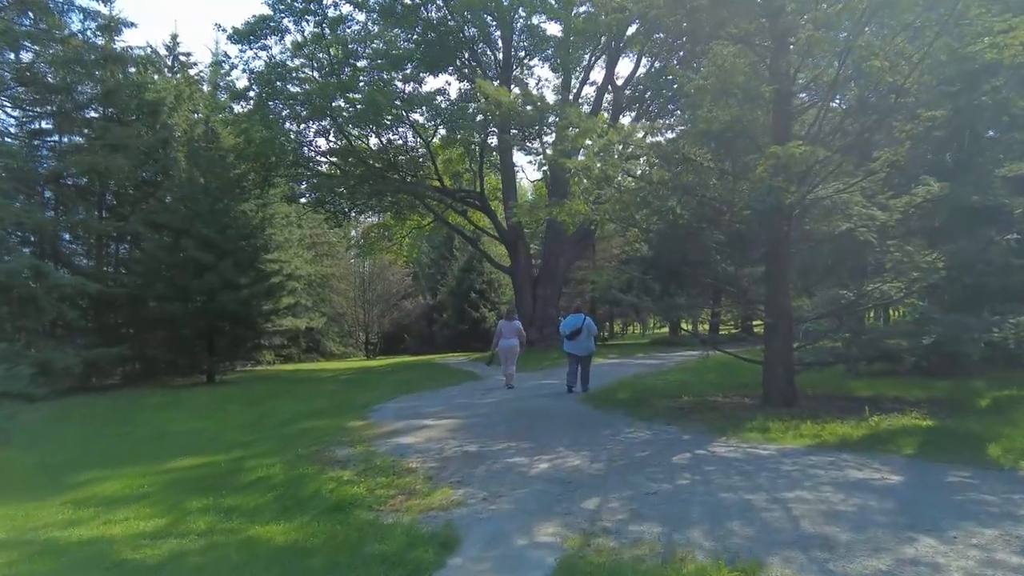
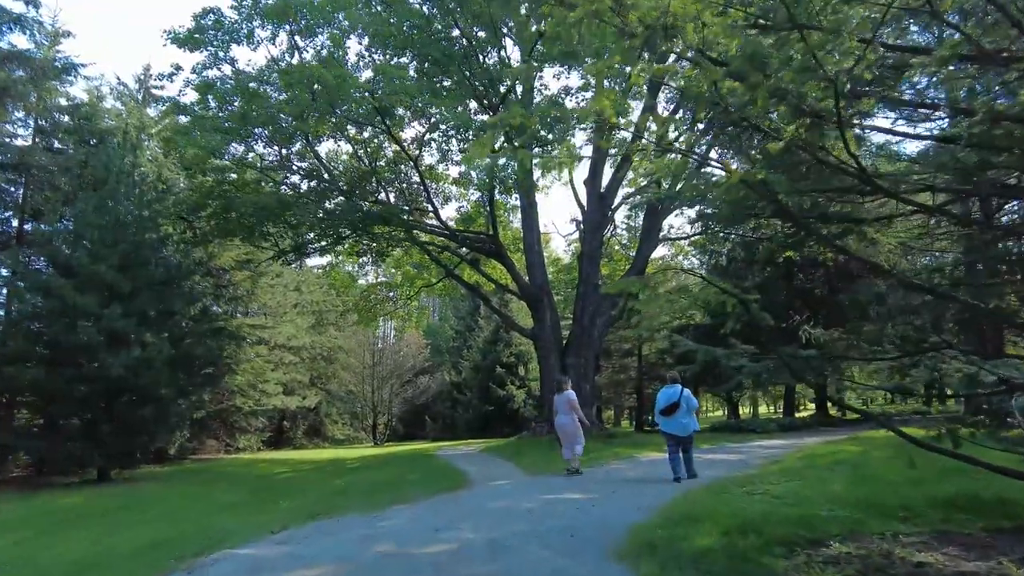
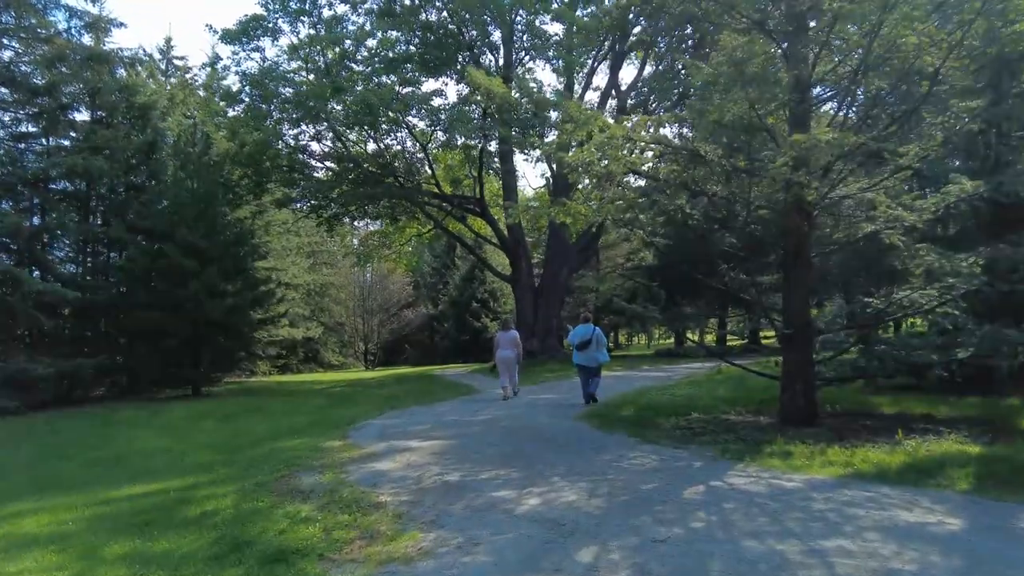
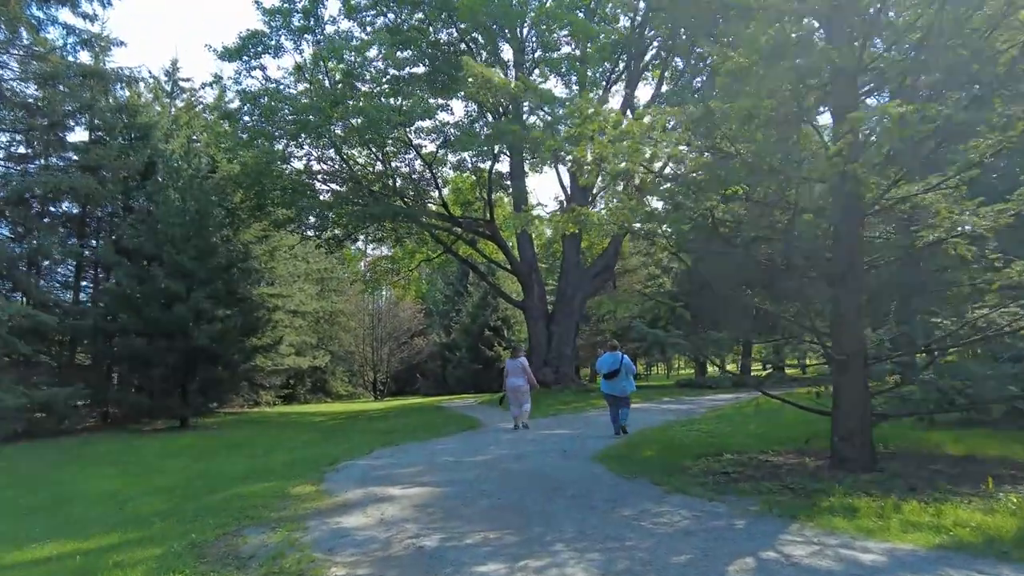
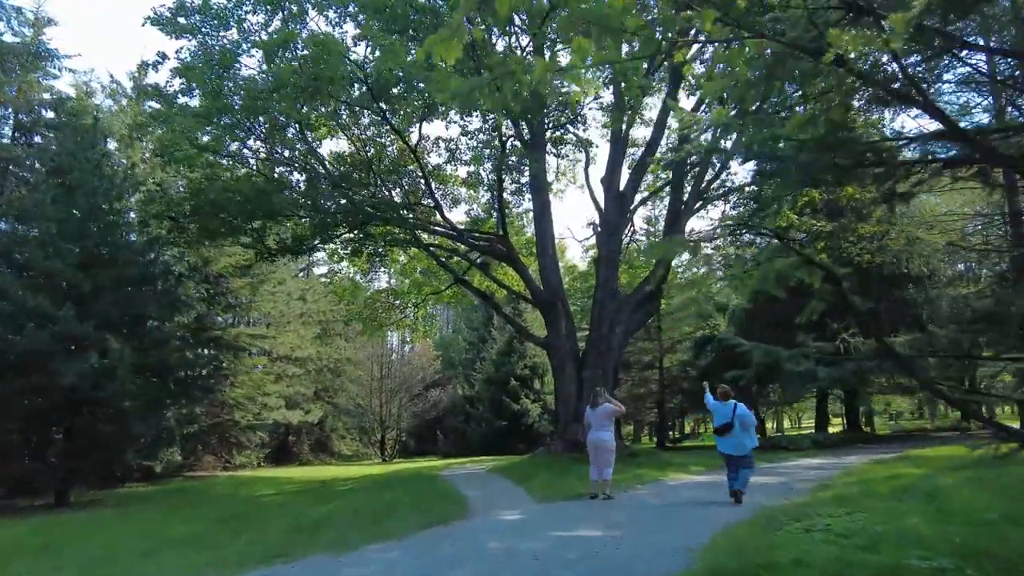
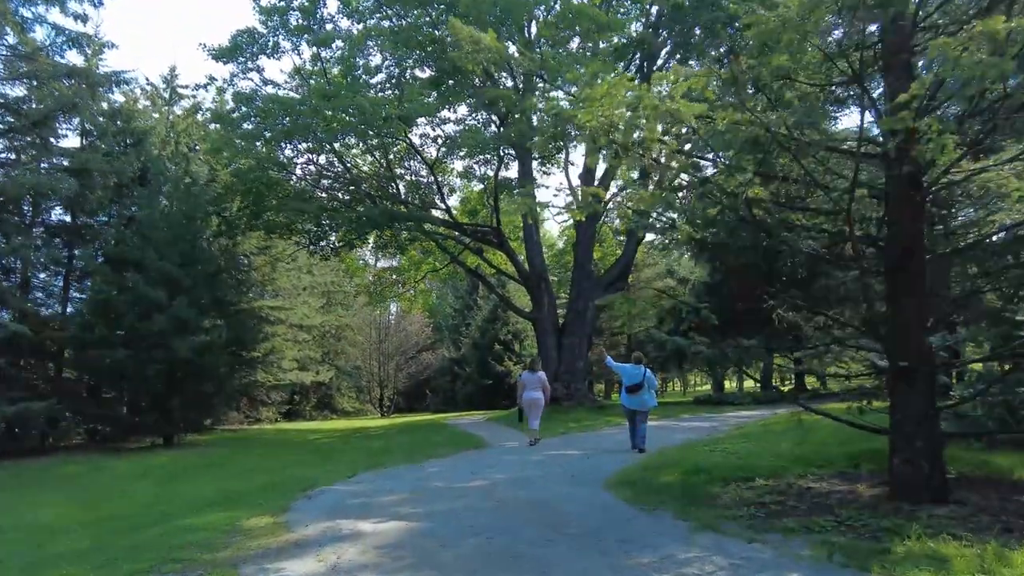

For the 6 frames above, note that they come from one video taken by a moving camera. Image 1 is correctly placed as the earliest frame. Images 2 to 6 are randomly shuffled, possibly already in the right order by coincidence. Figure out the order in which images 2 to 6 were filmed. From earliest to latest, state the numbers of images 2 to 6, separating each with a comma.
3, 4, 6, 2, 5
